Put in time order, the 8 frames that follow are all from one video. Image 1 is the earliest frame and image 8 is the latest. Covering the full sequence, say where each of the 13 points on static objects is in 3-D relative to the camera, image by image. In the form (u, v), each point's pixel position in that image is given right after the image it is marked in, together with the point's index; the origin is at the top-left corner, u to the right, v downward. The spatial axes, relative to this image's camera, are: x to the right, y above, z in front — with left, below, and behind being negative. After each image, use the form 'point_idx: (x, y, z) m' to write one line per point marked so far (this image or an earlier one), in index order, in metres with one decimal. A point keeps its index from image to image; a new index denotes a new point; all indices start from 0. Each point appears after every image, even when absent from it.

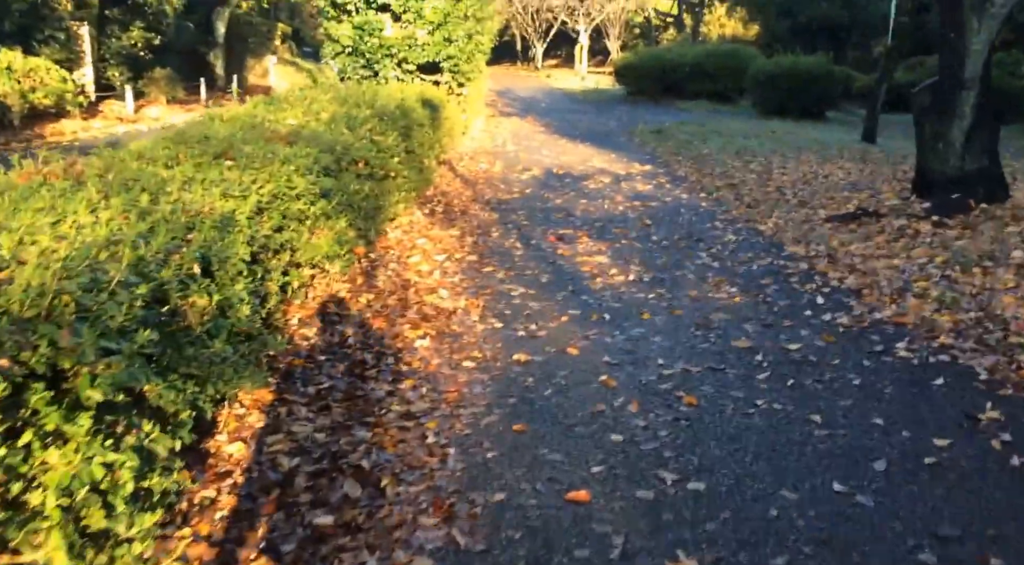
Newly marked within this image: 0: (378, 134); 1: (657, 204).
0: (-1.2, +1.4, +9.3) m
1: (+1.8, +1.0, +12.4) m
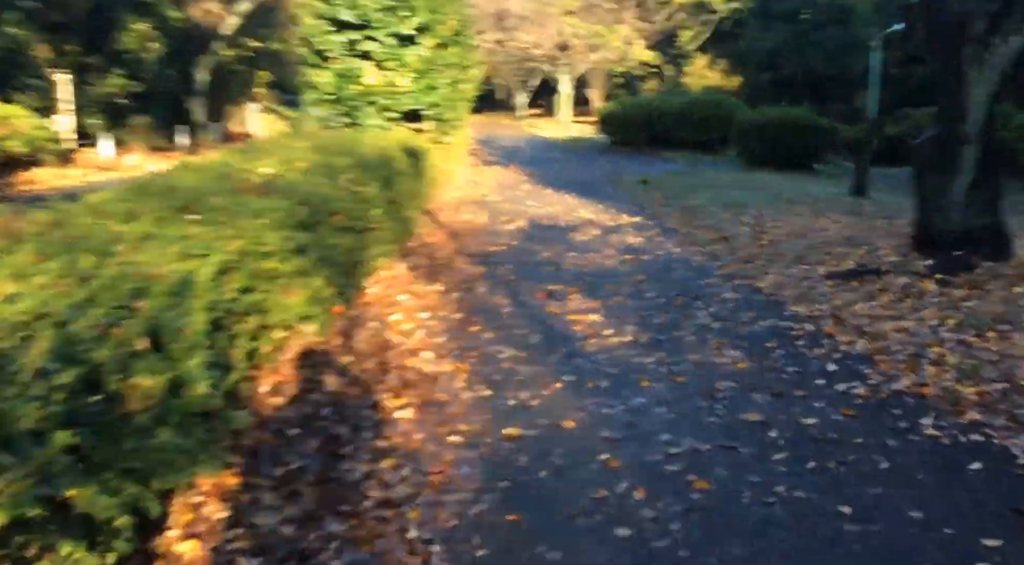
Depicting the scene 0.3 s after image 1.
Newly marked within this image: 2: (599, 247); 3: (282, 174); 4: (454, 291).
0: (-1.3, +0.8, +8.8) m
1: (+1.6, +0.3, +11.9) m
2: (+1.1, +0.4, +12.8) m
3: (-1.8, +0.8, +8.0) m
4: (-0.6, -0.1, +10.0) m
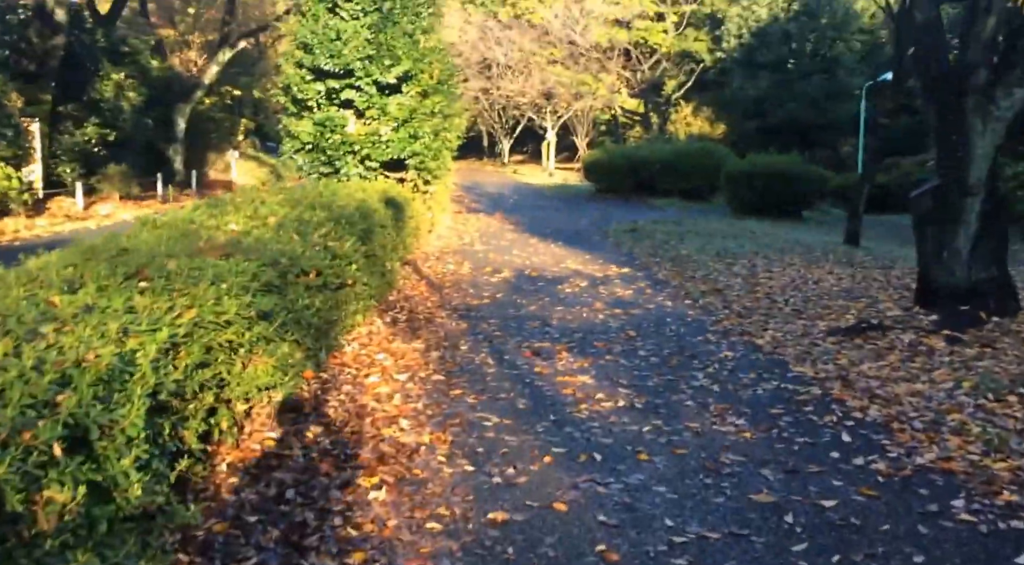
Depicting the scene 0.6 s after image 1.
0: (-1.5, +0.3, +8.3) m
1: (+1.4, -0.3, +11.4) m
2: (+0.9, -0.2, +12.3) m
3: (-1.9, +0.4, +7.4) m
4: (-0.7, -0.6, +9.4) m
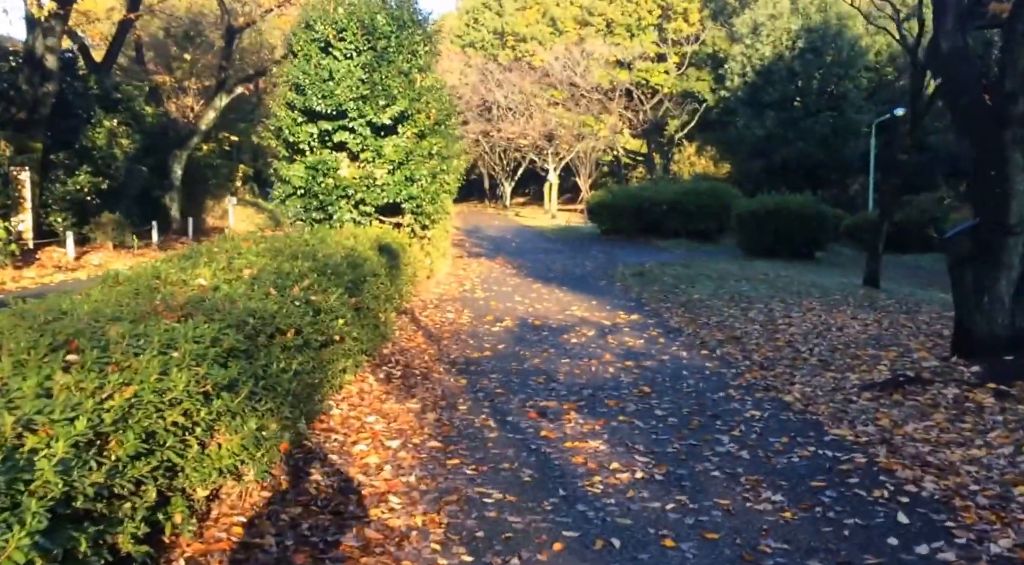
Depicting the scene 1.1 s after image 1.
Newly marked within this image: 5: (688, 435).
0: (-1.5, -0.1, +7.5) m
1: (+1.5, -0.9, +10.6) m
2: (+1.0, -0.8, +11.5) m
3: (-1.9, 0.0, +6.7) m
4: (-0.7, -1.1, +8.6) m
5: (+1.3, -1.1, +7.5) m
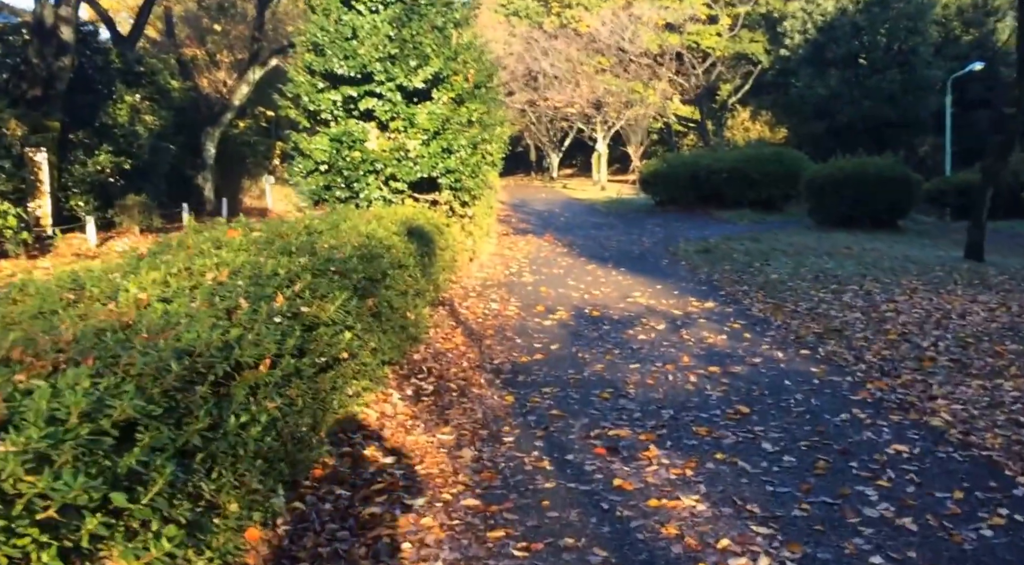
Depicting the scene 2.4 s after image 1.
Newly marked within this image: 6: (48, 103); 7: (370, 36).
0: (-1.1, -0.1, +5.6) m
1: (+2.0, -0.7, +8.6) m
2: (+1.5, -0.7, +9.5) m
3: (-1.6, -0.1, +4.8) m
4: (-0.3, -1.1, +6.7) m
5: (+1.6, -1.1, +5.5) m
6: (-9.4, +3.6, +20.4) m
7: (-1.8, +3.2, +13.0) m
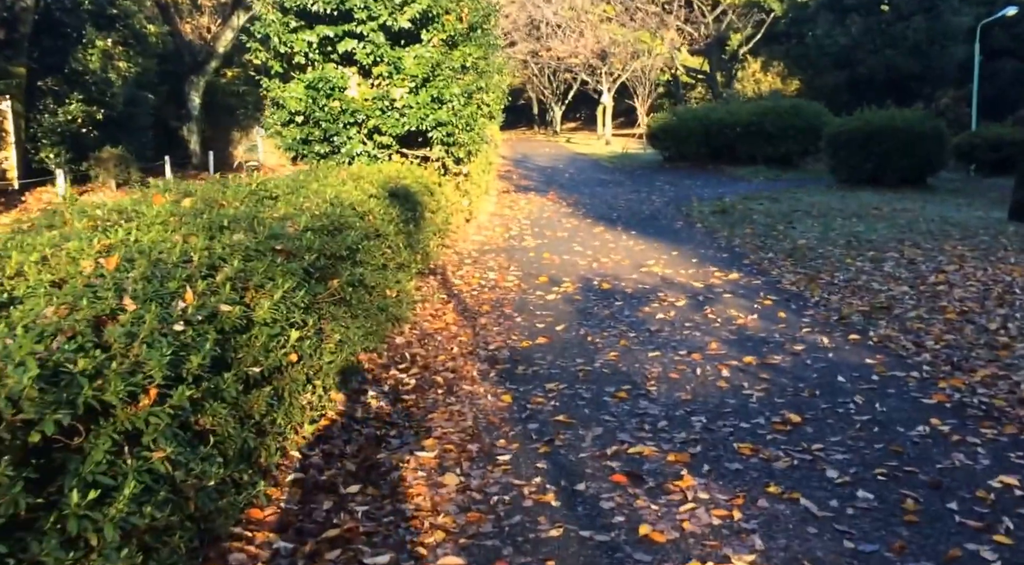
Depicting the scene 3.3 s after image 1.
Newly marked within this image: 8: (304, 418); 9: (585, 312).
0: (-1.1, 0.0, +4.3) m
1: (+2.0, -0.6, +7.2) m
2: (+1.5, -0.4, +8.1) m
3: (-1.7, 0.0, +3.4) m
4: (-0.3, -1.0, +5.4) m
5: (+1.6, -1.1, +4.1) m
6: (-9.4, +4.4, +18.8) m
7: (-1.8, +3.6, +11.5) m
8: (-1.0, -0.7, +5.1) m
9: (+0.7, -0.3, +9.2) m
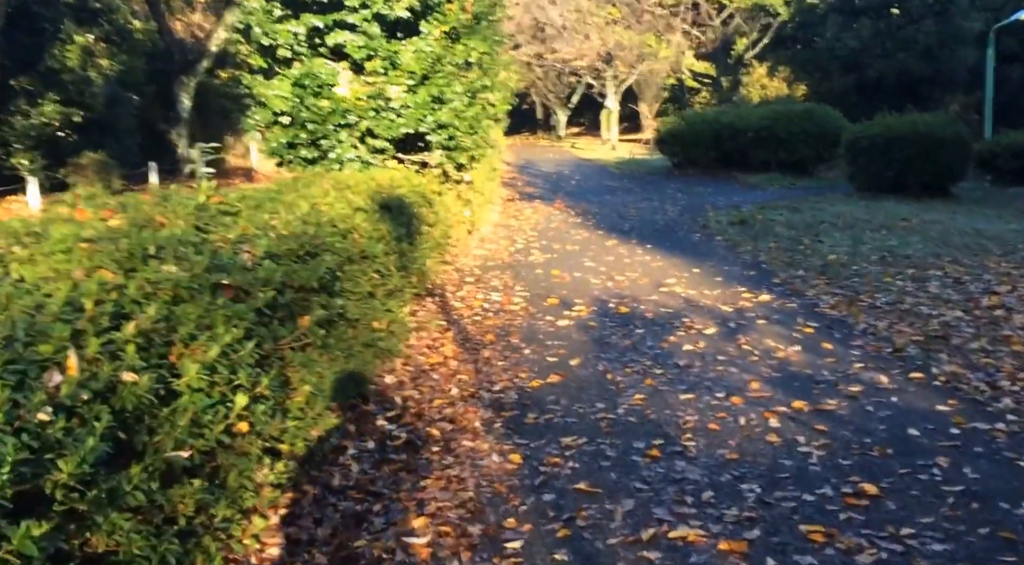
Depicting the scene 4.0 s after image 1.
0: (-1.1, -0.2, +3.2) m
1: (+2.0, -0.7, +6.1) m
2: (+1.5, -0.6, +7.1) m
3: (-1.6, -0.2, +2.3) m
4: (-0.3, -1.1, +4.3) m
5: (+1.7, -1.2, +3.0) m
6: (-9.3, +4.1, +17.8) m
7: (-1.8, +3.3, +10.4) m
8: (-1.0, -0.9, +4.0) m
9: (+0.7, -0.5, +8.1) m
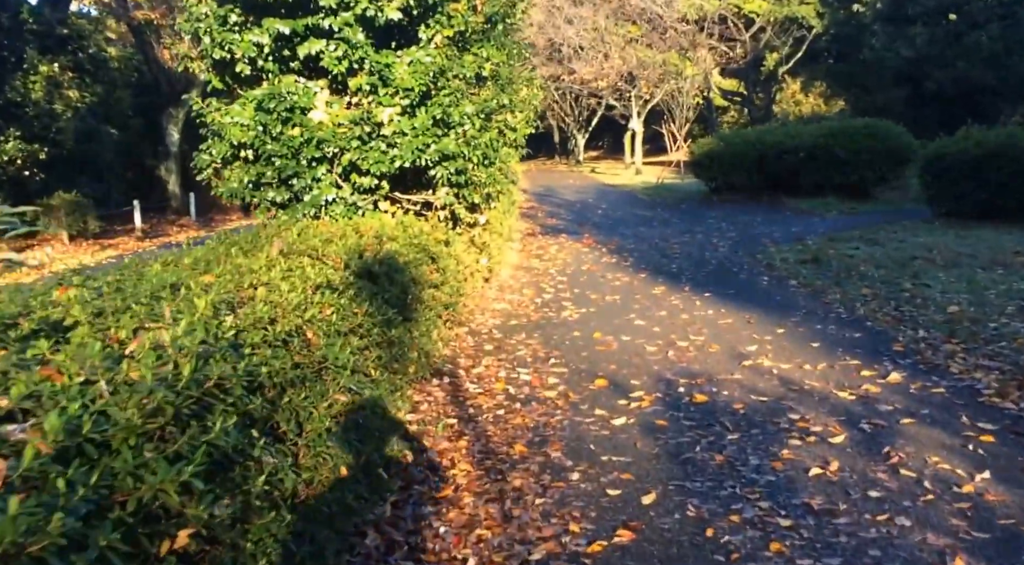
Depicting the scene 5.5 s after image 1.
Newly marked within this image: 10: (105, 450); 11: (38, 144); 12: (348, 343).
0: (-0.9, -0.7, +0.6) m
1: (+2.2, -1.2, +3.5) m
2: (+1.8, -1.1, +4.5) m
3: (-1.5, -0.7, -0.2) m
4: (-0.1, -1.6, +1.7) m
5: (+1.8, -1.6, +0.4) m
6: (-9.0, +3.1, +15.5) m
7: (-1.6, +2.7, +8.0) m
8: (-0.8, -1.3, +1.4) m
9: (+1.0, -1.0, +5.5) m
10: (-0.9, -0.4, +2.2) m
11: (-8.2, +2.4, +17.4) m
12: (-0.7, -0.3, +4.8) m
